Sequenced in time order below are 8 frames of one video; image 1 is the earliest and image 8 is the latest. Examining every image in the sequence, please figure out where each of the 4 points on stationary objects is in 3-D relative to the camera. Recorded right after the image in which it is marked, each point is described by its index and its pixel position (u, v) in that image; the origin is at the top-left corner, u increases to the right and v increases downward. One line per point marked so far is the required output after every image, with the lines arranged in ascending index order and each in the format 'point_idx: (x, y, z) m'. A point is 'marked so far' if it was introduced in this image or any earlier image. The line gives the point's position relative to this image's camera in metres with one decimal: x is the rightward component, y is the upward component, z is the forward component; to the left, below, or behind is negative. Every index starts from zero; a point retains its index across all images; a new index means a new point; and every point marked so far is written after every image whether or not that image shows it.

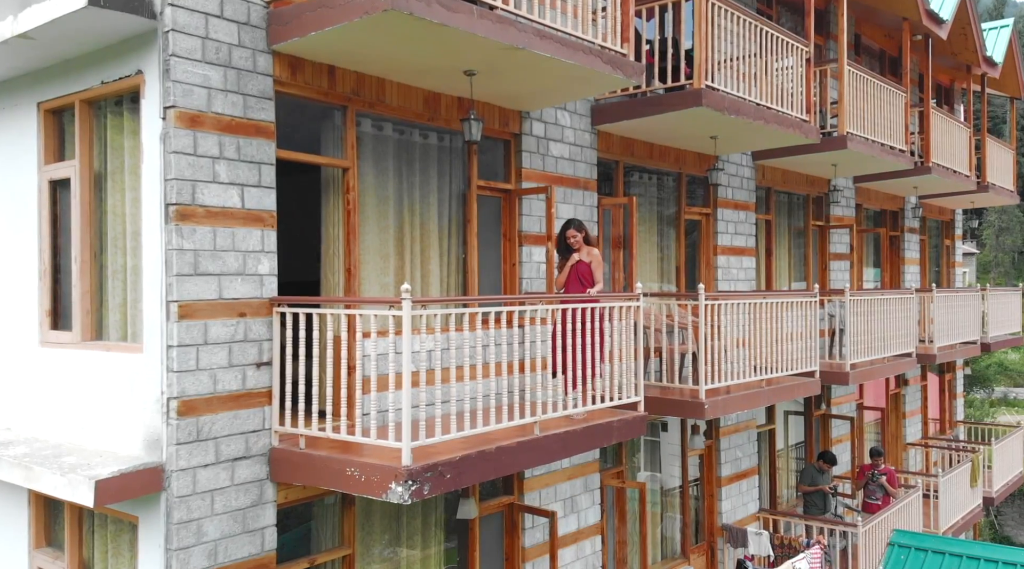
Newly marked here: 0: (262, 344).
0: (-1.7, -0.4, +7.3) m
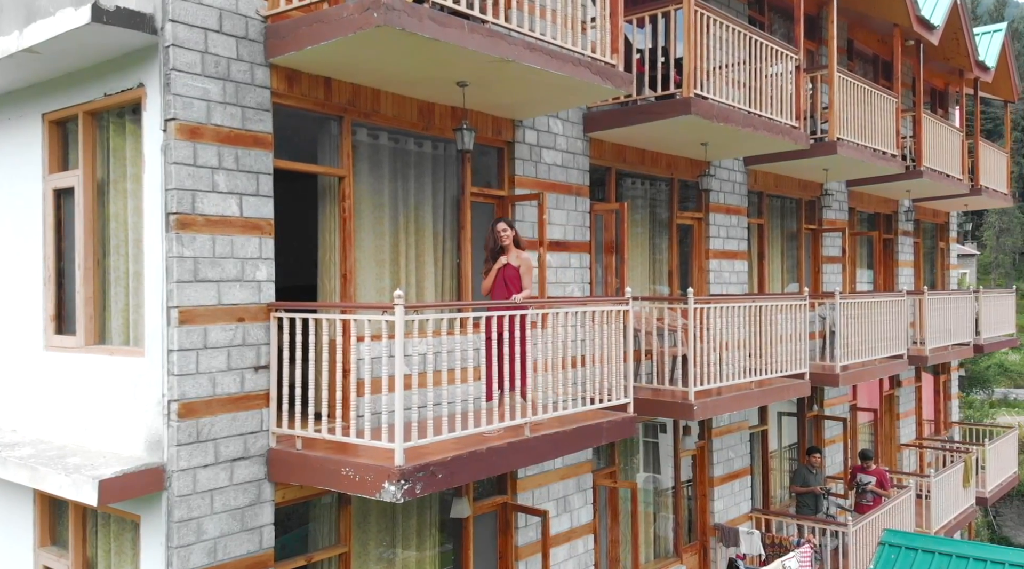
0: (-1.8, -0.4, +7.6) m
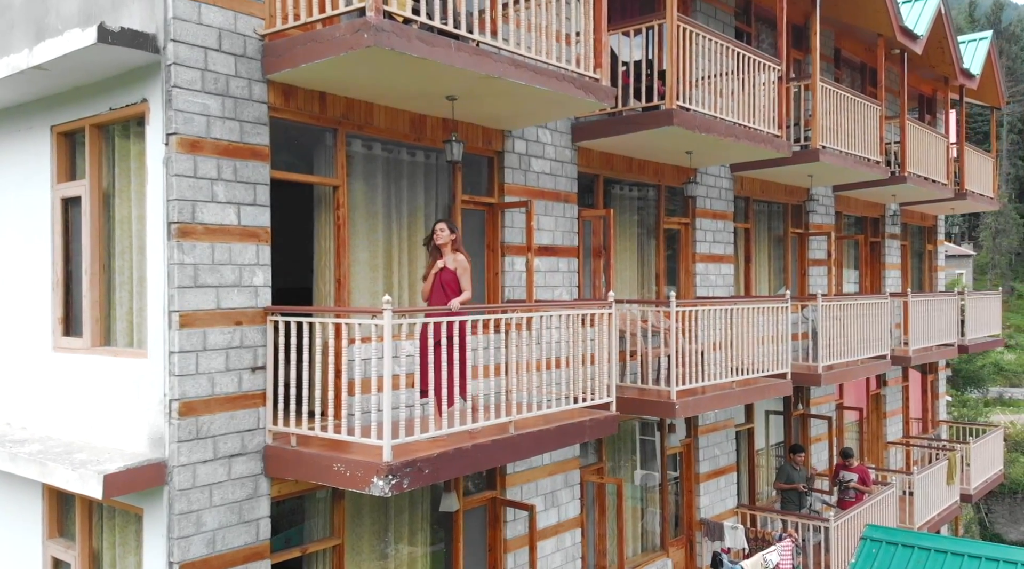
0: (-1.9, -0.5, +7.9) m
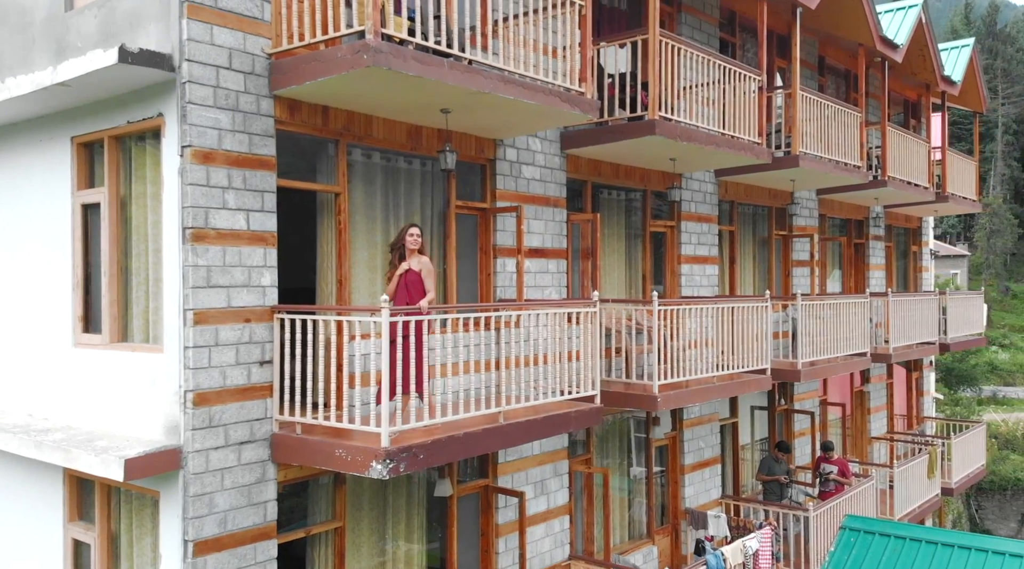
0: (-2.0, -0.5, +8.6) m
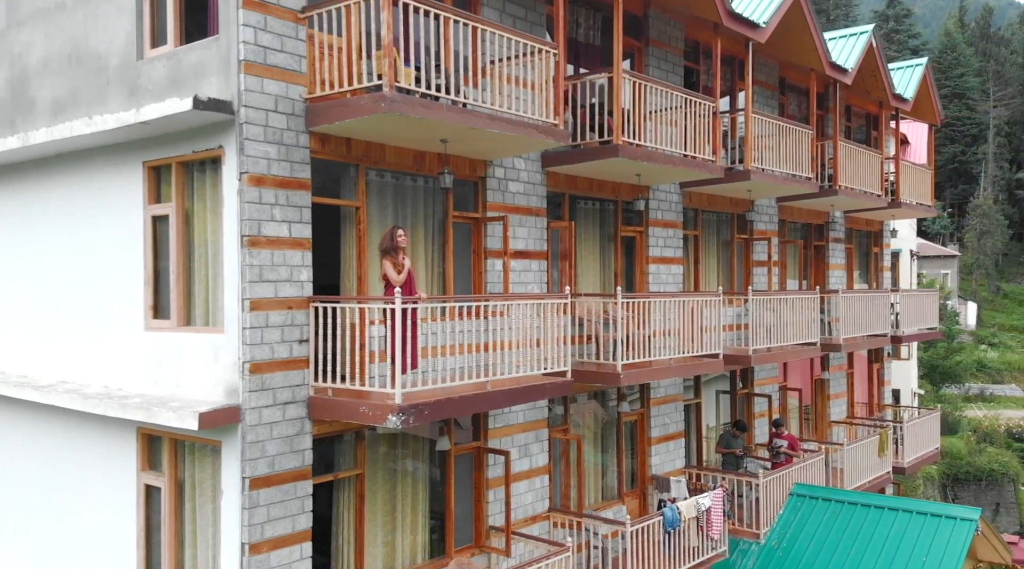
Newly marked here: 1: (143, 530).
0: (-2.1, -0.4, +10.9) m
1: (-4.1, -2.7, +12.0) m
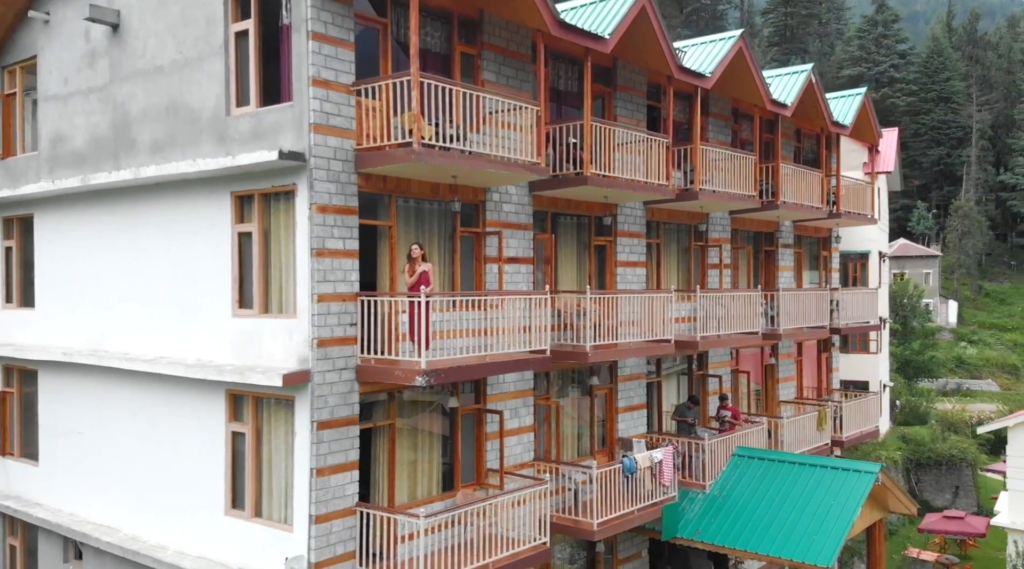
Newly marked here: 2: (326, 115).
0: (-2.2, -0.4, +14.9) m
1: (-4.2, -2.7, +16.1) m
2: (-2.6, +2.3, +14.8) m
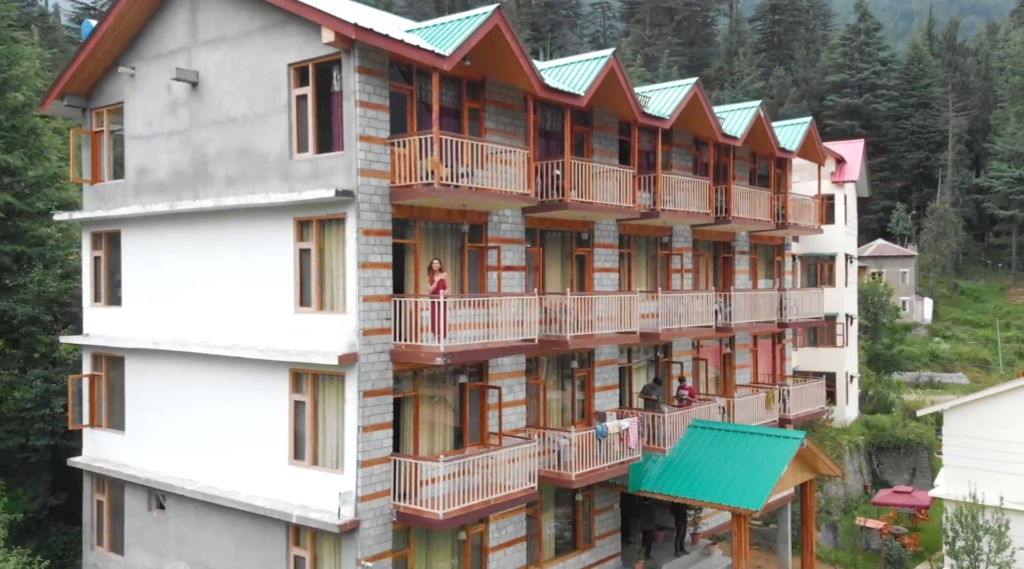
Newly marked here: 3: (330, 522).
0: (-2.3, -0.5, +19.8) m
1: (-4.3, -2.8, +20.9) m
2: (-2.6, +2.3, +19.6) m
3: (-3.3, -4.3, +19.7) m
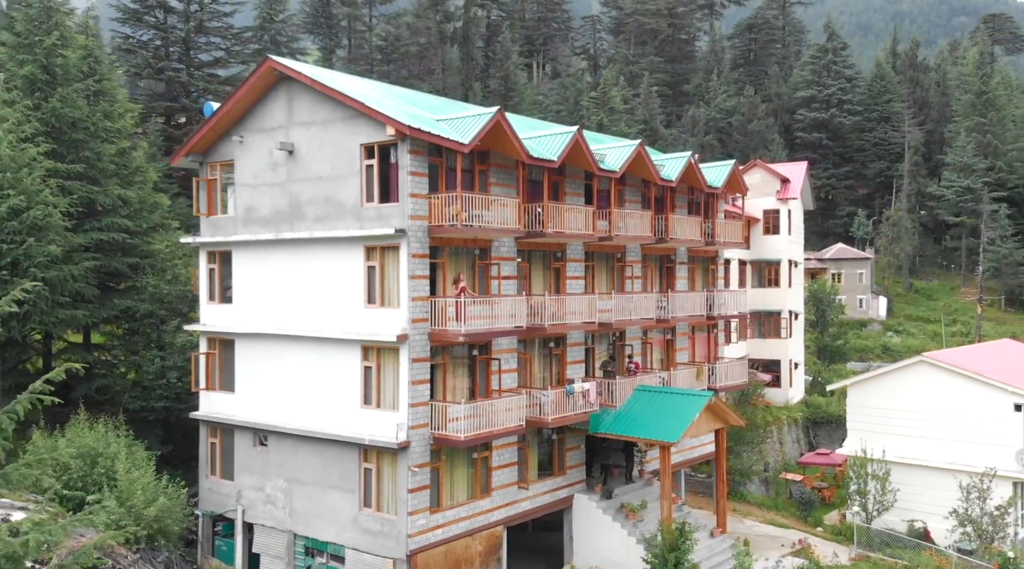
0: (-2.4, -0.7, +30.4) m
1: (-4.4, -2.9, +31.5) m
2: (-2.7, +2.1, +30.2) m
3: (-3.5, -4.5, +30.4) m
